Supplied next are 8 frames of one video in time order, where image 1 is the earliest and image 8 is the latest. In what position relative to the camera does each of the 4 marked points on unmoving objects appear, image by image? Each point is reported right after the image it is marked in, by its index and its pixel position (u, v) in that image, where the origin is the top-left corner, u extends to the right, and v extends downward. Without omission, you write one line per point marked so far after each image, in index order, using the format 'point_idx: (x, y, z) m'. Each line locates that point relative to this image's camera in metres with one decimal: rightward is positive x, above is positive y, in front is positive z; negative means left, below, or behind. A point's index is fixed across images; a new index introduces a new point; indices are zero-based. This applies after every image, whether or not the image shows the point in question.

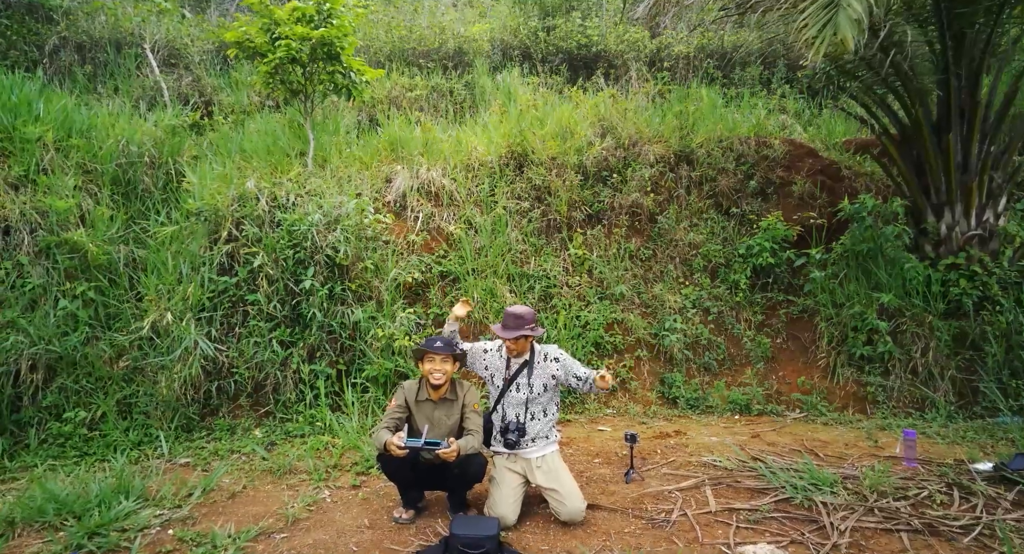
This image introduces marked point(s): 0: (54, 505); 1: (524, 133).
0: (-1.6, -0.8, +2.5) m
1: (+0.1, +1.0, +5.0) m
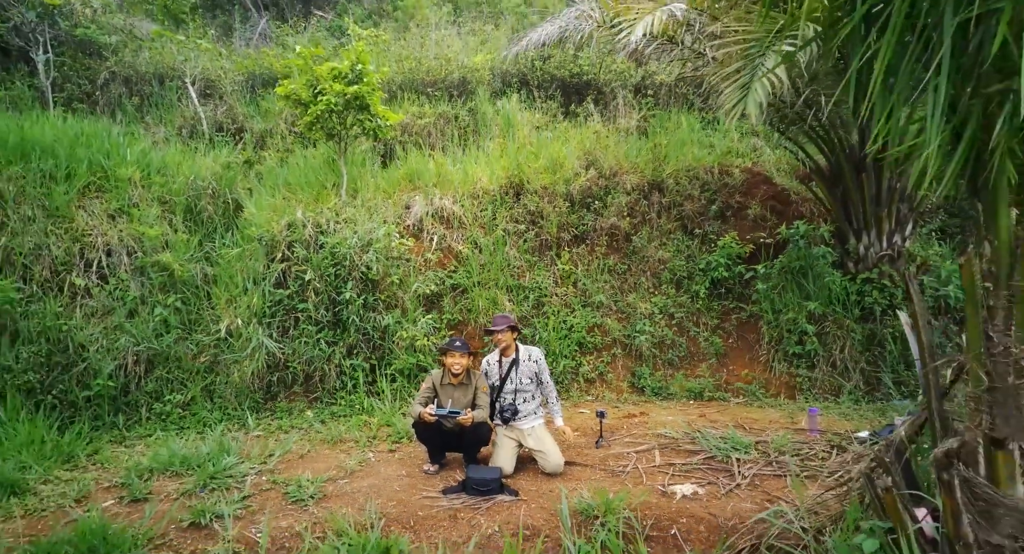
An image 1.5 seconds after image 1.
0: (-1.6, -0.9, +3.5) m
1: (+0.1, +0.9, +6.0) m
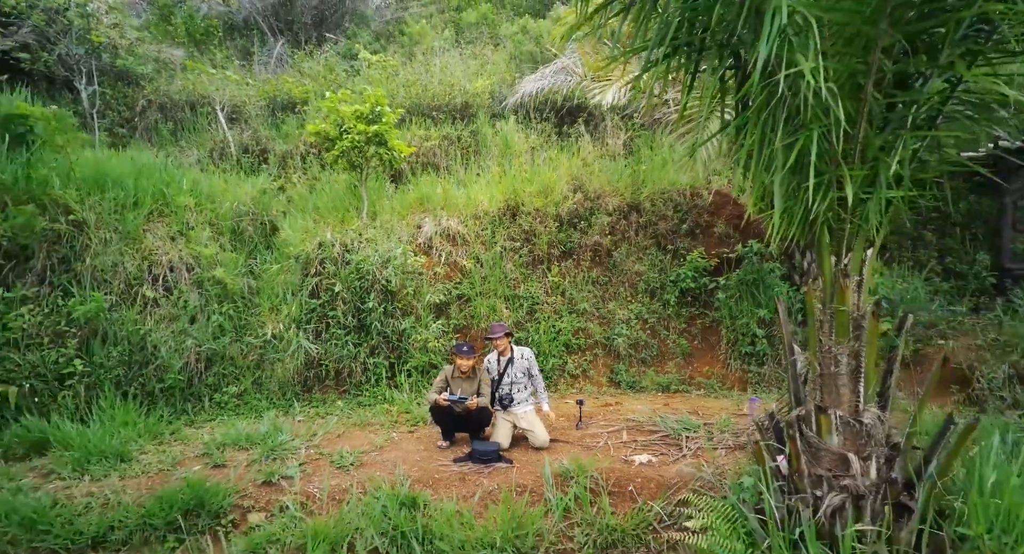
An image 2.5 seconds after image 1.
0: (-1.6, -1.0, +4.4) m
1: (0.0, +0.8, +6.9) m
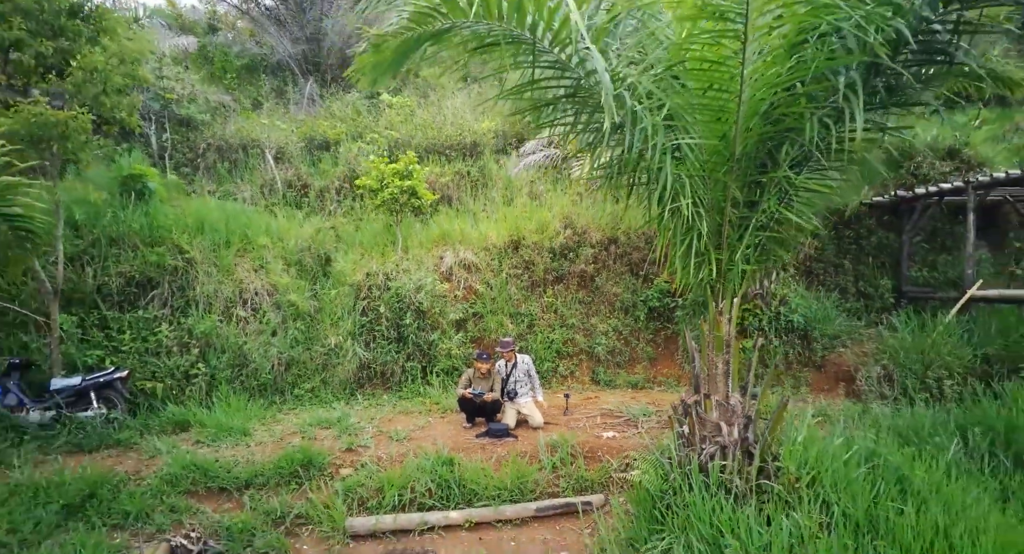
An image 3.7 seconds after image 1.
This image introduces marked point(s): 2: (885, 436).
0: (-1.6, -1.2, +6.1) m
1: (+0.1, +0.6, +8.6) m
2: (+2.5, -1.1, +4.9) m
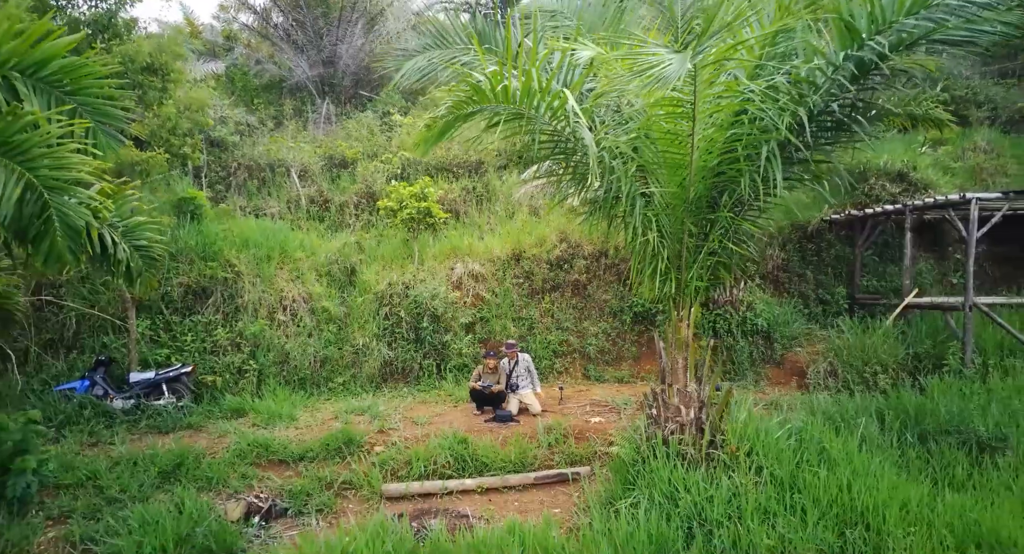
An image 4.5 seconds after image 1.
0: (-1.6, -1.3, +7.3) m
1: (+0.1, +0.5, +9.8) m
2: (+2.6, -1.2, +6.0) m
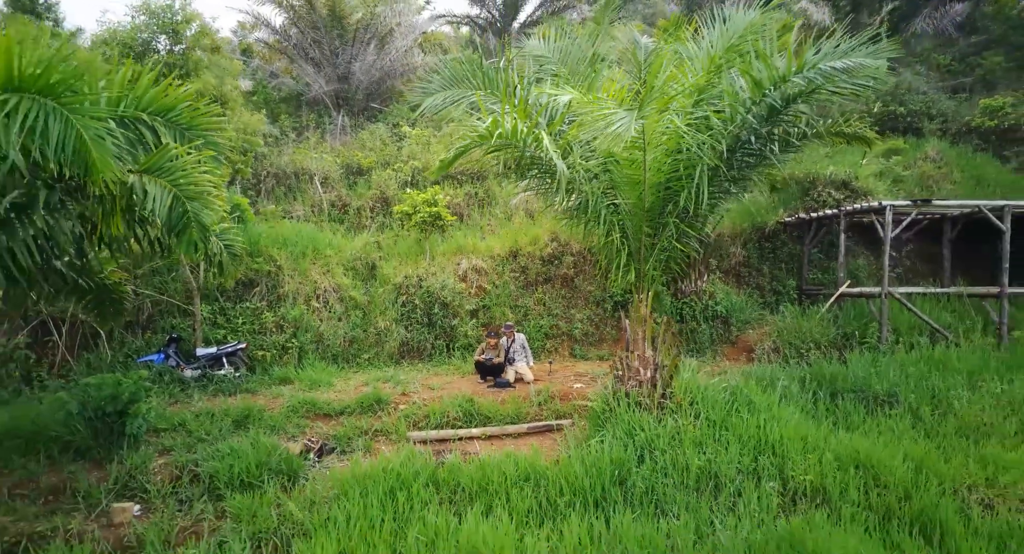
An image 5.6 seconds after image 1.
0: (-1.6, -1.2, +8.9) m
1: (+0.1, +0.6, +11.4) m
2: (+2.5, -1.1, +7.6) m
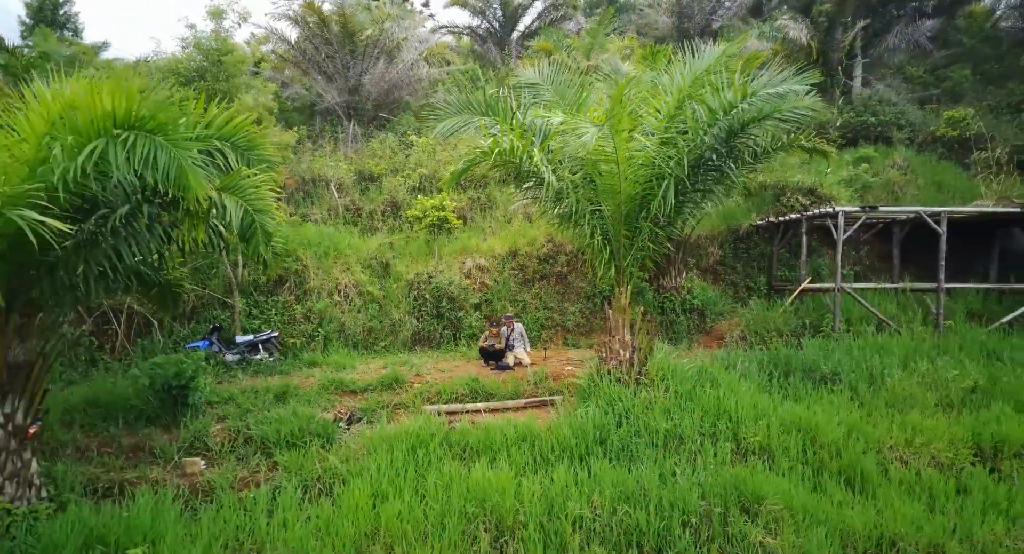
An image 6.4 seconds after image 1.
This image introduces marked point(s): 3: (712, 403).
0: (-1.6, -1.2, +10.1) m
1: (+0.1, +0.6, +12.6) m
2: (+2.5, -1.1, +8.9) m
3: (+2.1, -1.4, +7.8) m
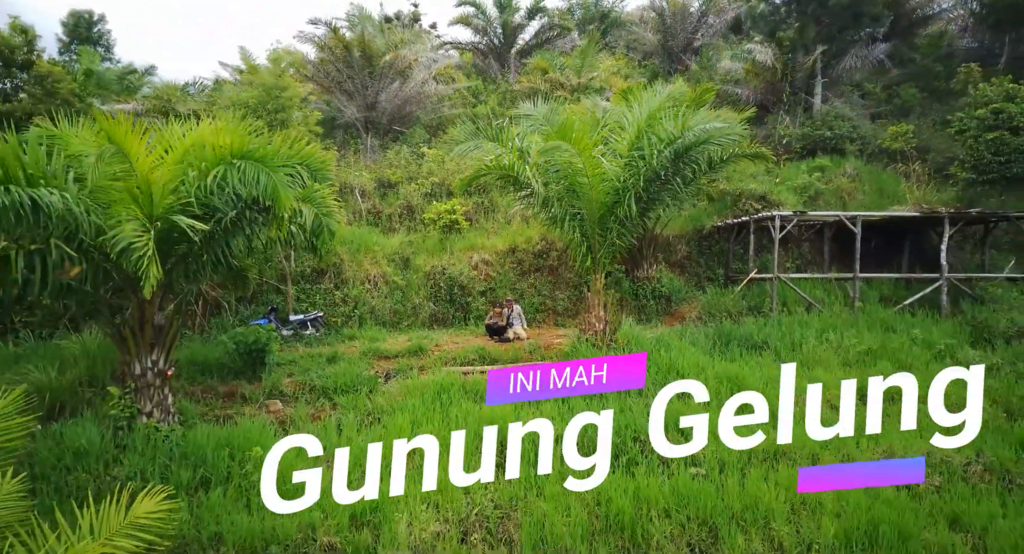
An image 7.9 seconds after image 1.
0: (-1.6, -1.0, +12.5) m
1: (+0.1, +0.8, +15.1) m
2: (+2.5, -0.9, +11.3) m
3: (+2.2, -1.2, +10.2) m
